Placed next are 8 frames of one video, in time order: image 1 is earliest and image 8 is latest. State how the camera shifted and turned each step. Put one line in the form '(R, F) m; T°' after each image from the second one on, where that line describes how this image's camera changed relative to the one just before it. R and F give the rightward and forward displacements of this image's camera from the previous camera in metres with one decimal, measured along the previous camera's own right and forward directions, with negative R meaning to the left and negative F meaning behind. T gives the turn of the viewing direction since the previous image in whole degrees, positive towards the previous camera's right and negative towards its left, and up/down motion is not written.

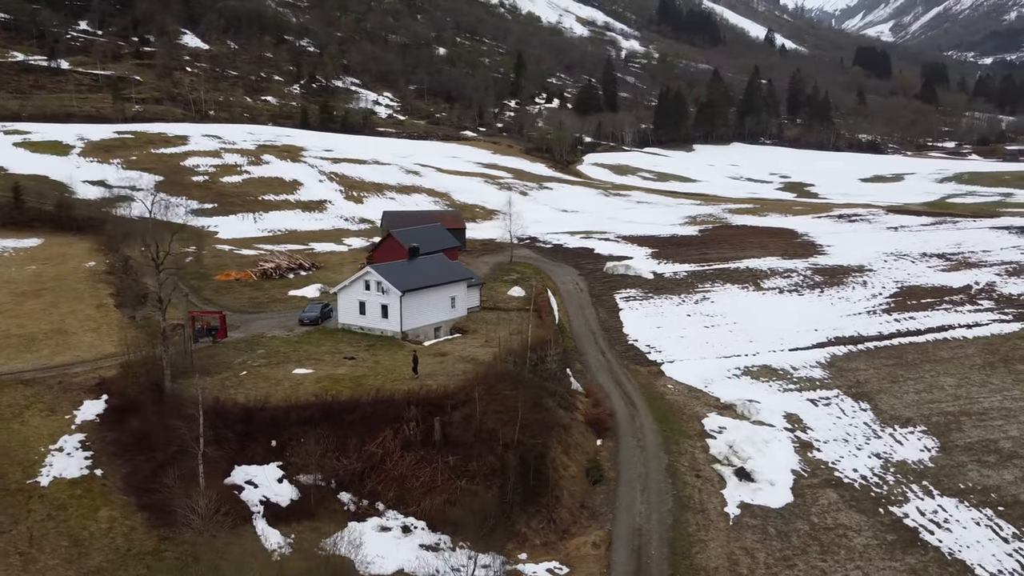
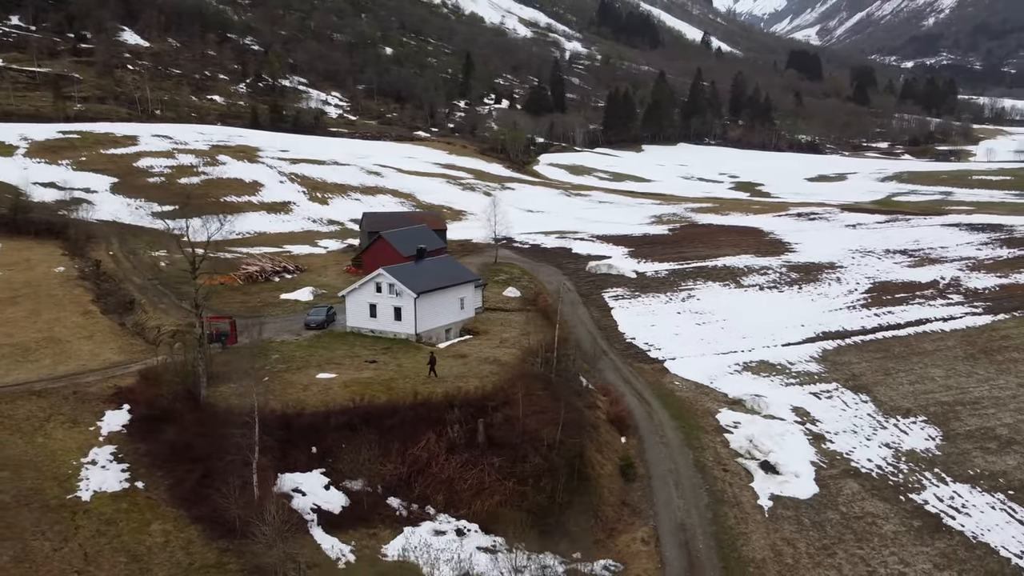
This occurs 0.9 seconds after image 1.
(-2.3, +0.1) m; +4°
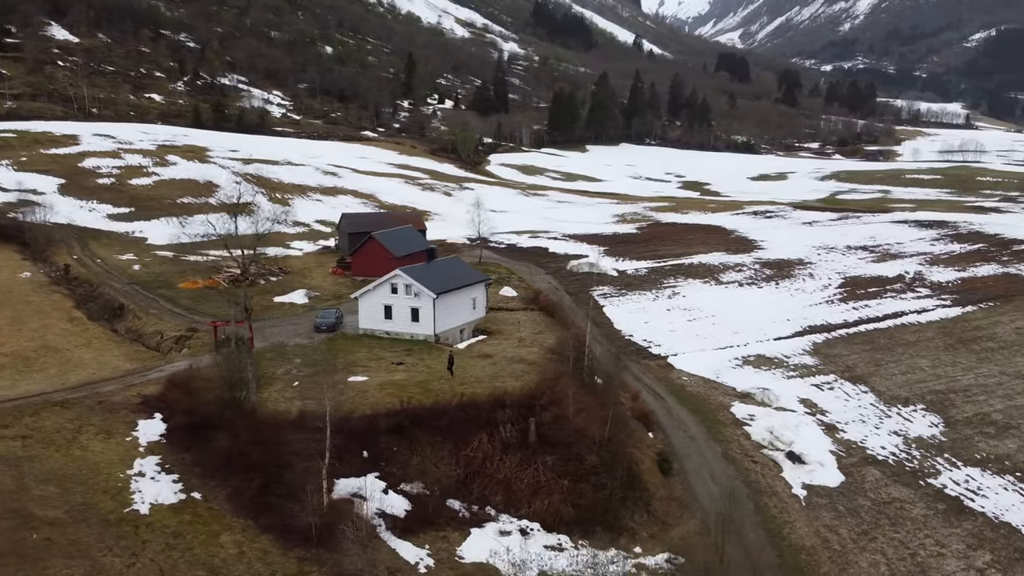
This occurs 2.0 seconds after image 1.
(-2.6, +0.2) m; +4°
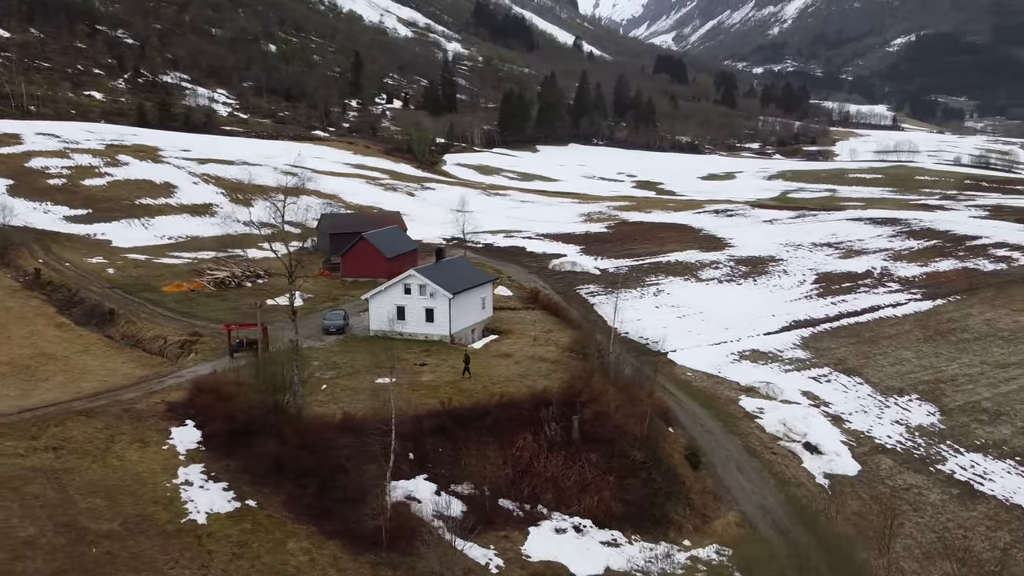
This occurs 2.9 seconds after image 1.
(-2.2, +0.1) m; +4°
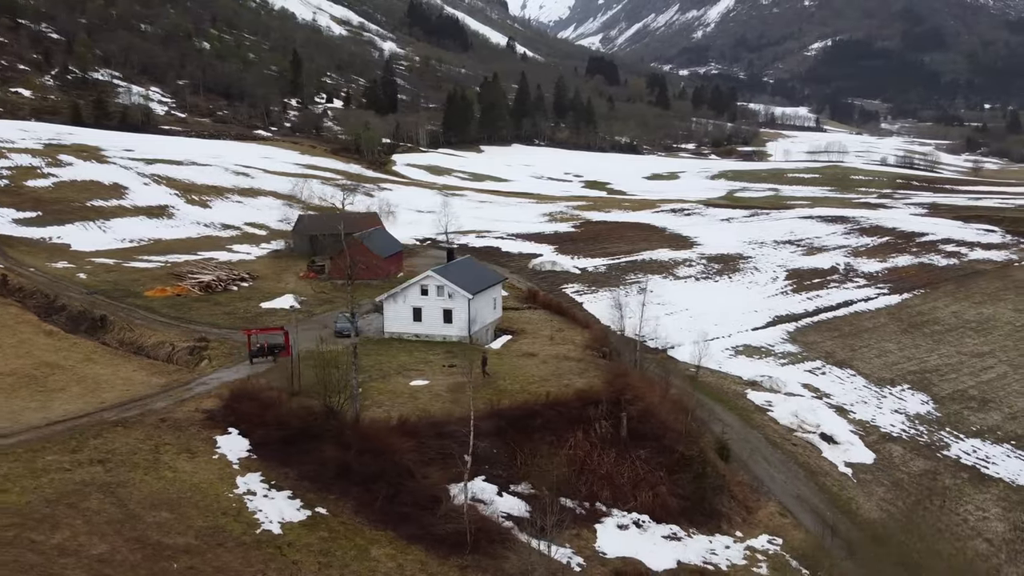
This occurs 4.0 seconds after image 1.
(-2.5, +0.1) m; +4°
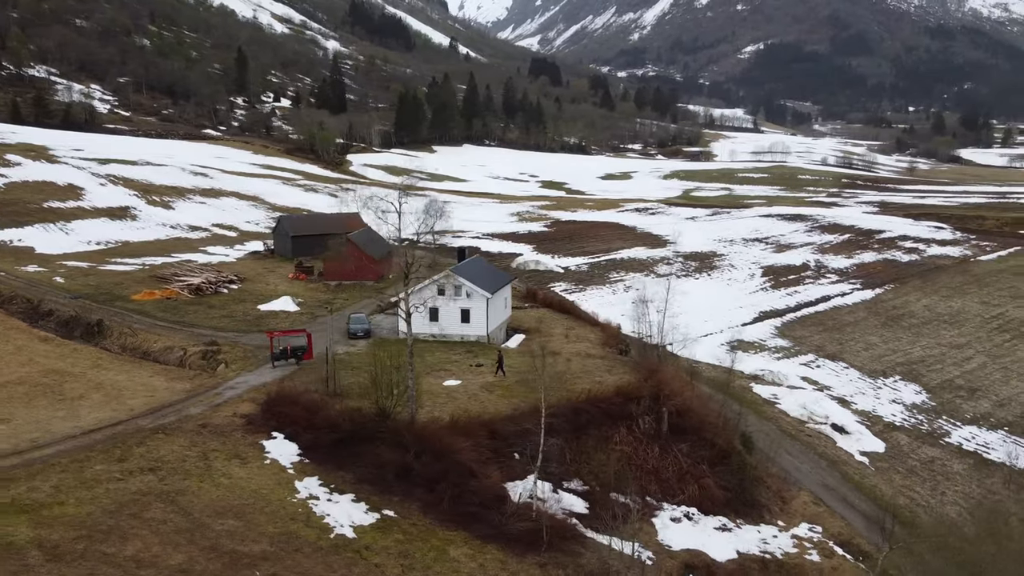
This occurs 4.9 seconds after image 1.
(-2.2, 0.0) m; +4°
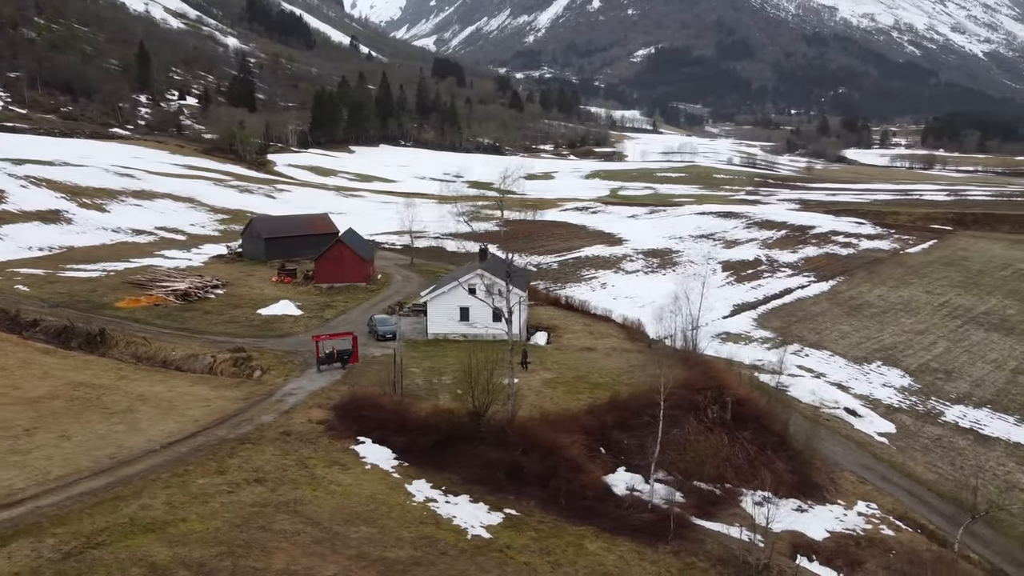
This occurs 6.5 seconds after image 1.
(-3.8, +0.1) m; +6°
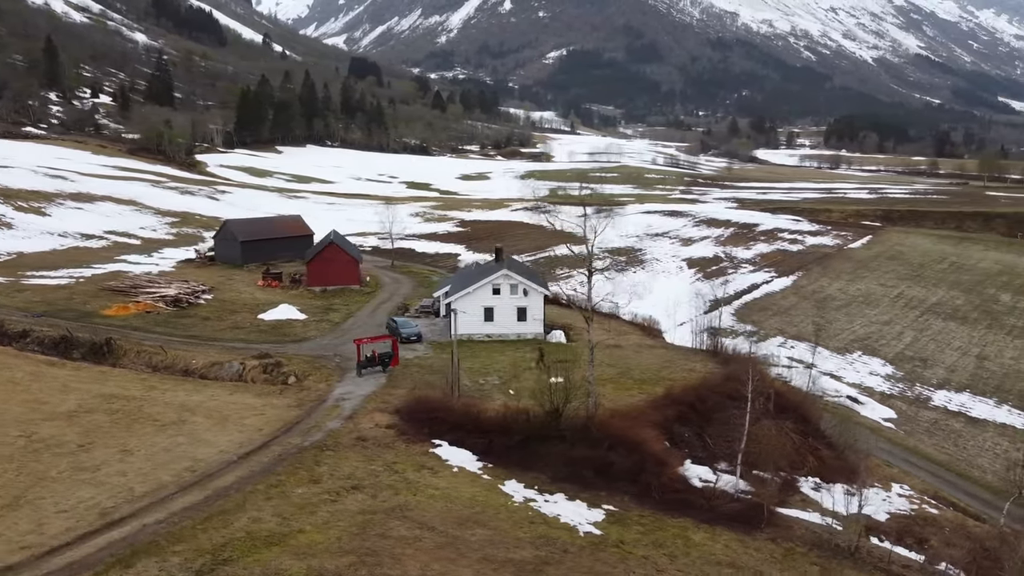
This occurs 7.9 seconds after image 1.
(-3.1, 0.0) m; +5°
